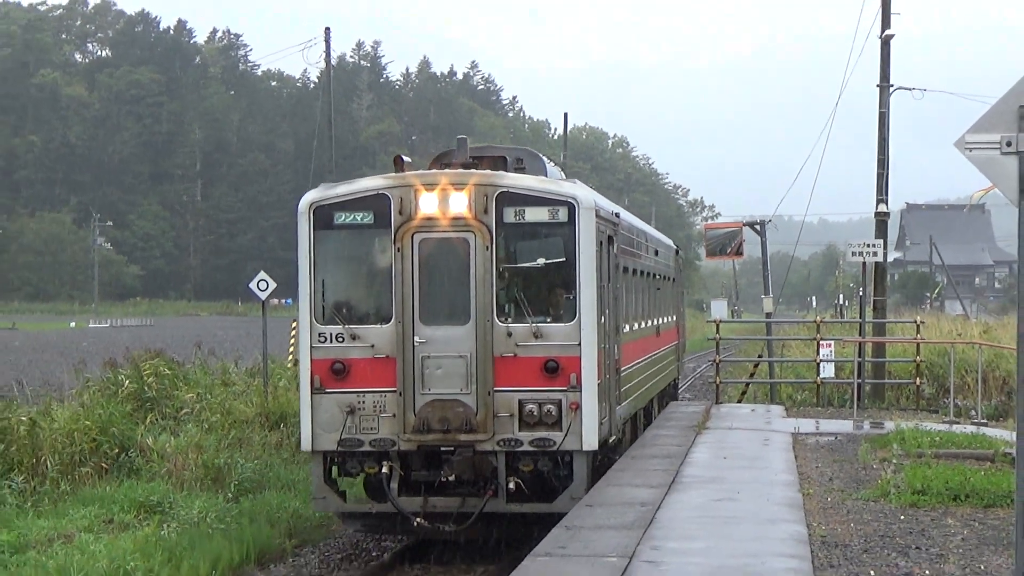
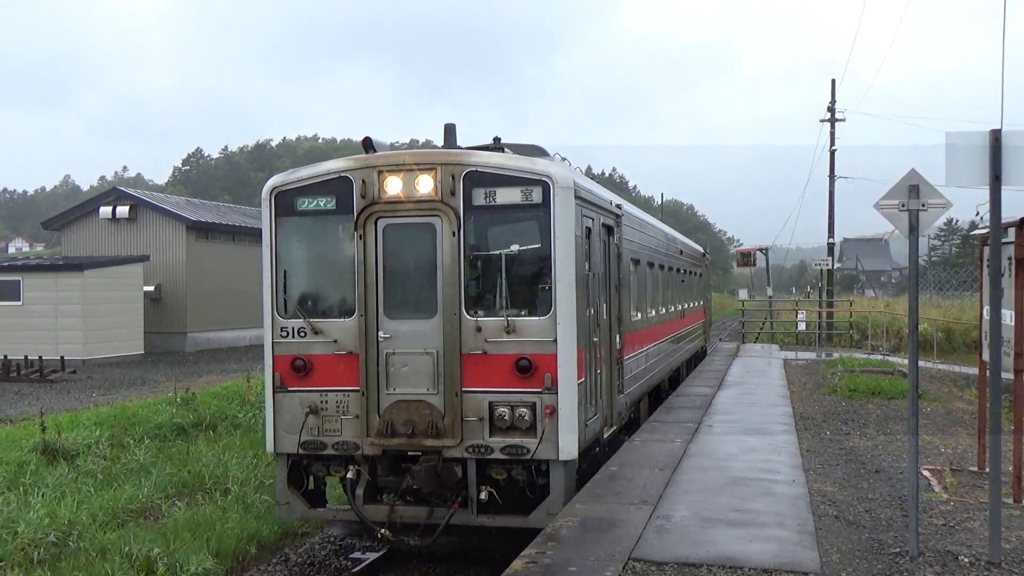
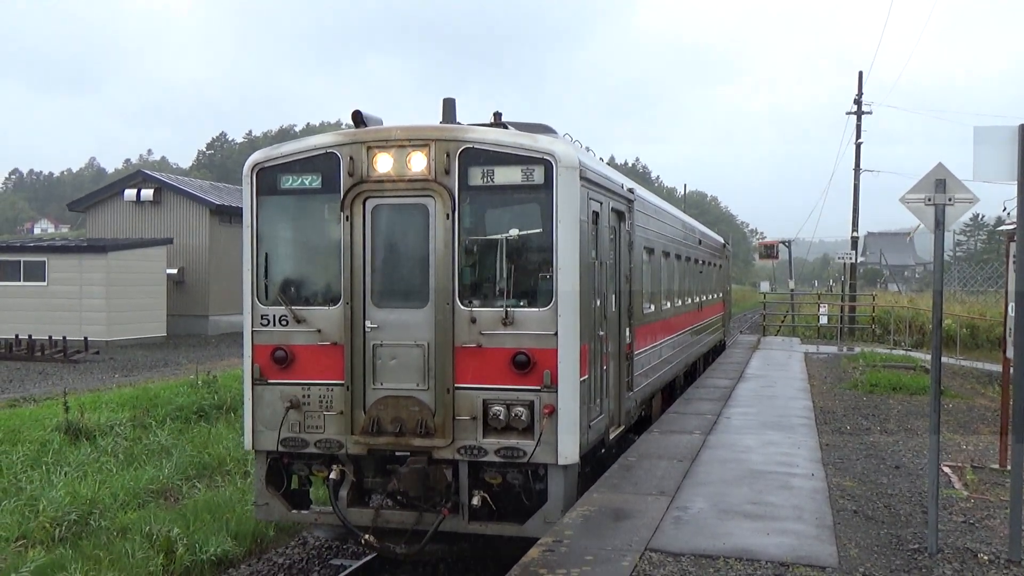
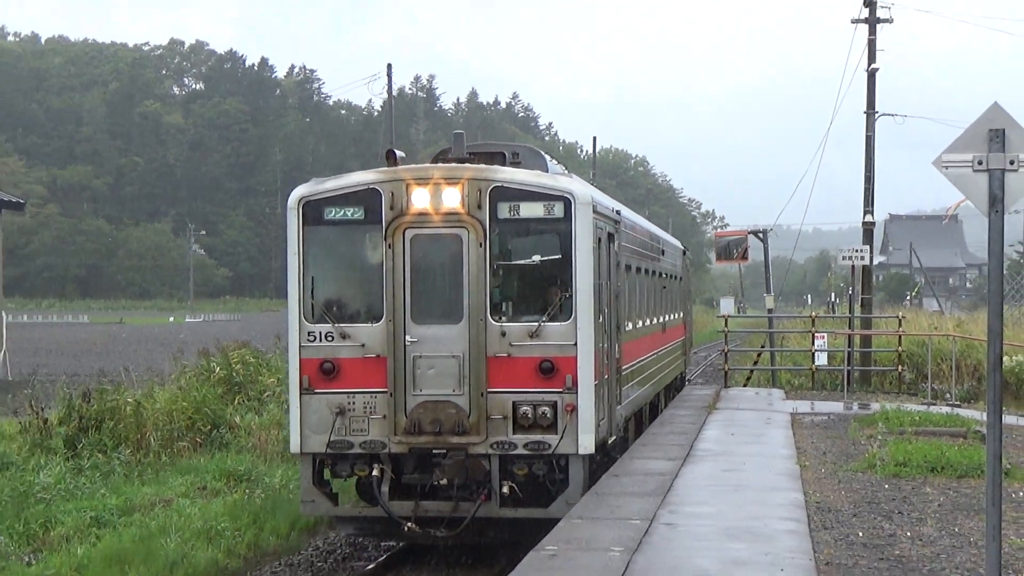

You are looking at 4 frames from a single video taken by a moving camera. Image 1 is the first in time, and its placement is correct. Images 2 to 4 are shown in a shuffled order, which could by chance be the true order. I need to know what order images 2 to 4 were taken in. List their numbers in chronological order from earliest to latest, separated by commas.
4, 2, 3
